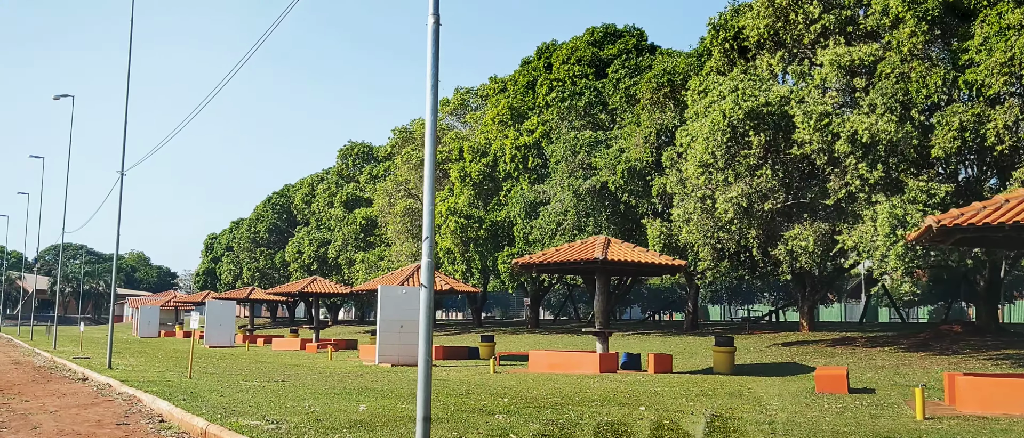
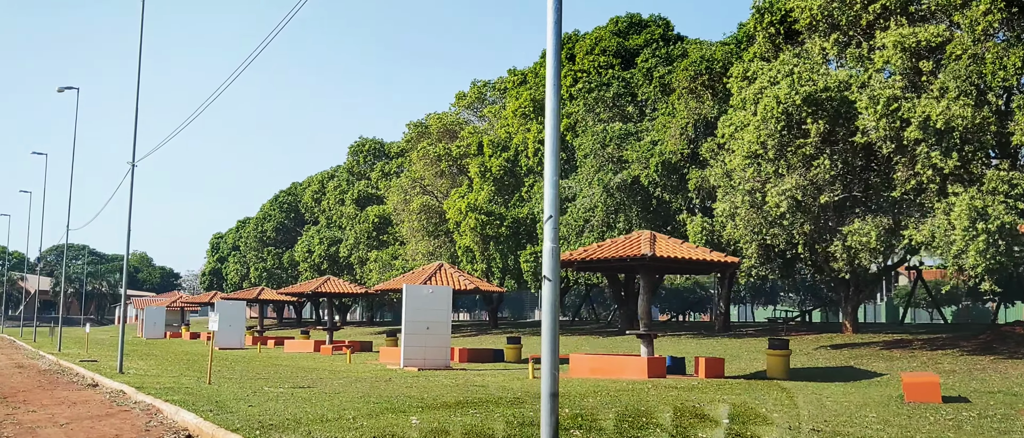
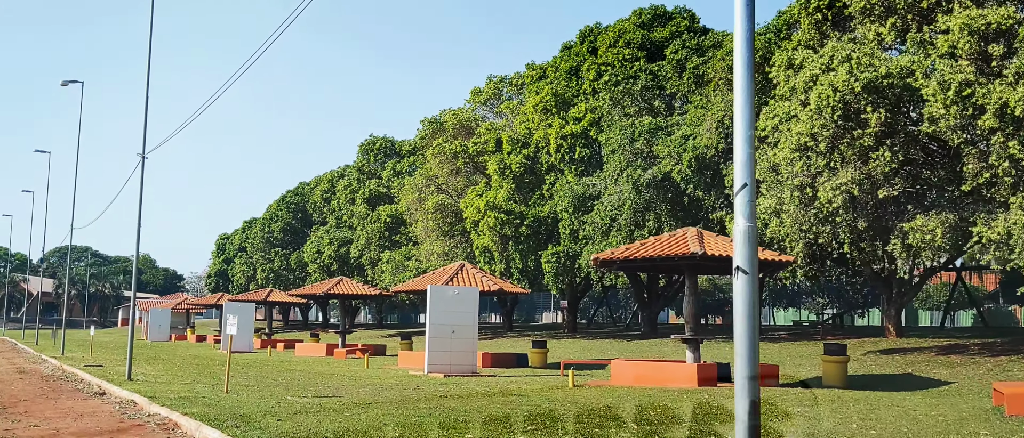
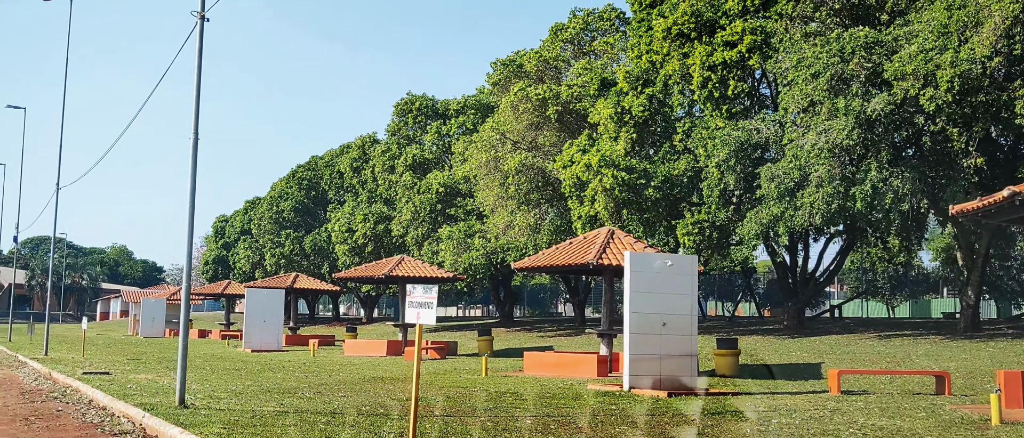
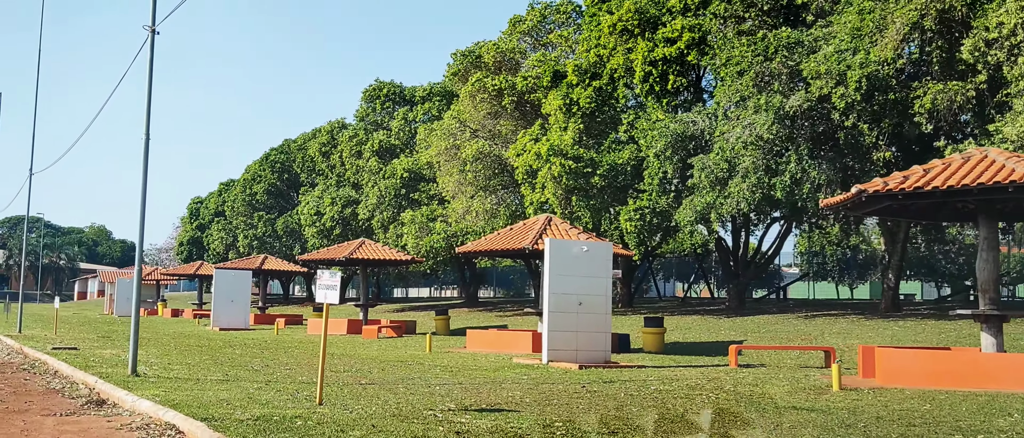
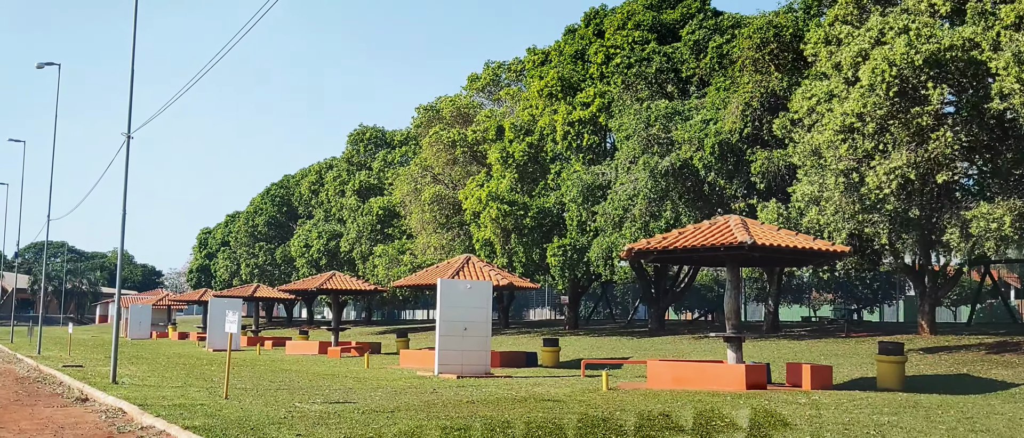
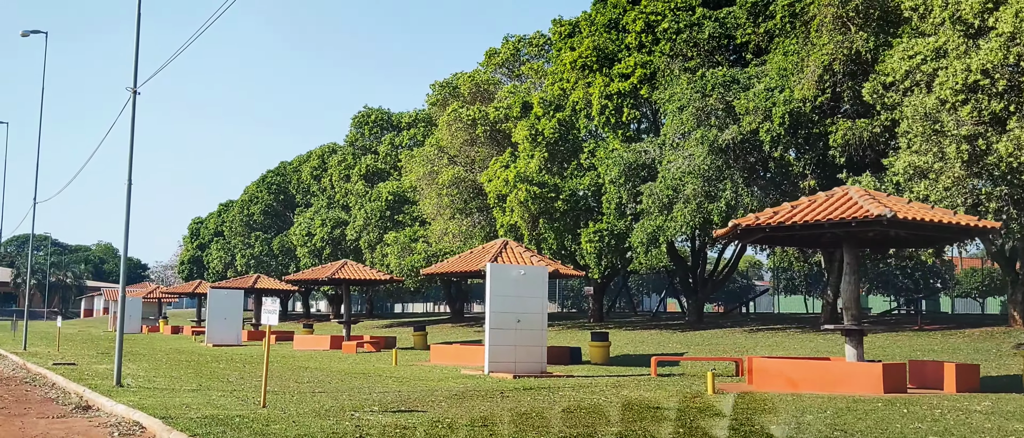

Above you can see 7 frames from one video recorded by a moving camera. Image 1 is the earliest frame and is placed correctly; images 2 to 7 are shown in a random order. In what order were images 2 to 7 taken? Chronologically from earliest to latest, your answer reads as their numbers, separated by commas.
2, 3, 6, 7, 5, 4
